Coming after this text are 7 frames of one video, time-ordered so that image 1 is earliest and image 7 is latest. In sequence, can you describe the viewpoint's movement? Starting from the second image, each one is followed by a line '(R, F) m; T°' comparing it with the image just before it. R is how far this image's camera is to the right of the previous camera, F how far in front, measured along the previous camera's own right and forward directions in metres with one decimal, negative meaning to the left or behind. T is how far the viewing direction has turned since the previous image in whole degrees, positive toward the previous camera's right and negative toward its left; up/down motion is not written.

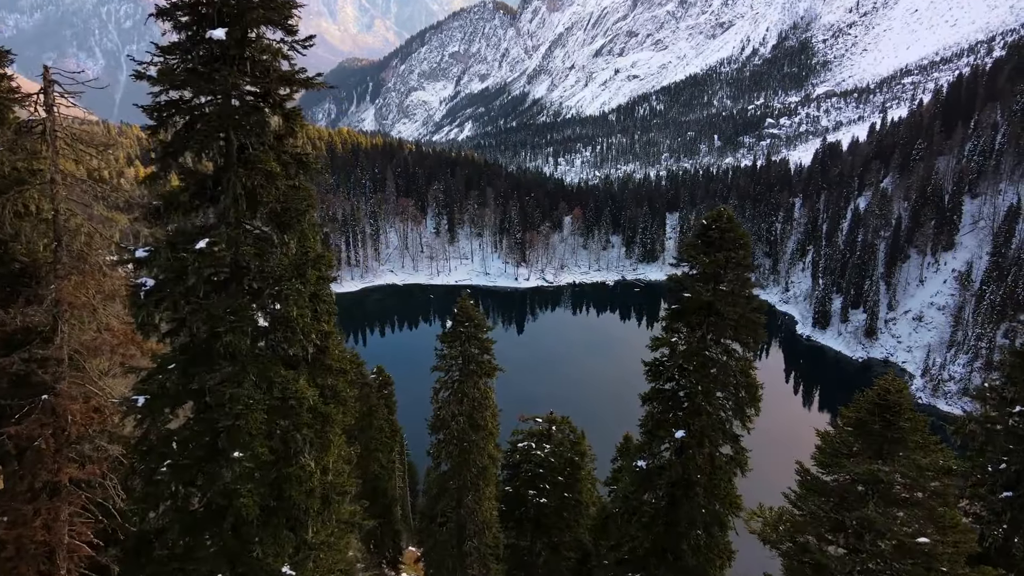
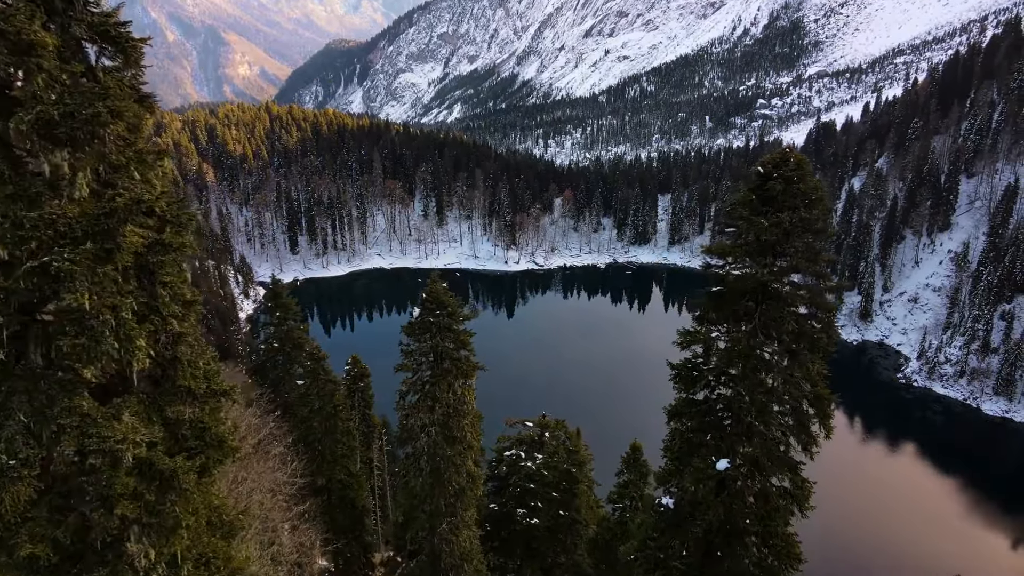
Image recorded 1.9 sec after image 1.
(+0.2, +4.0) m; +1°
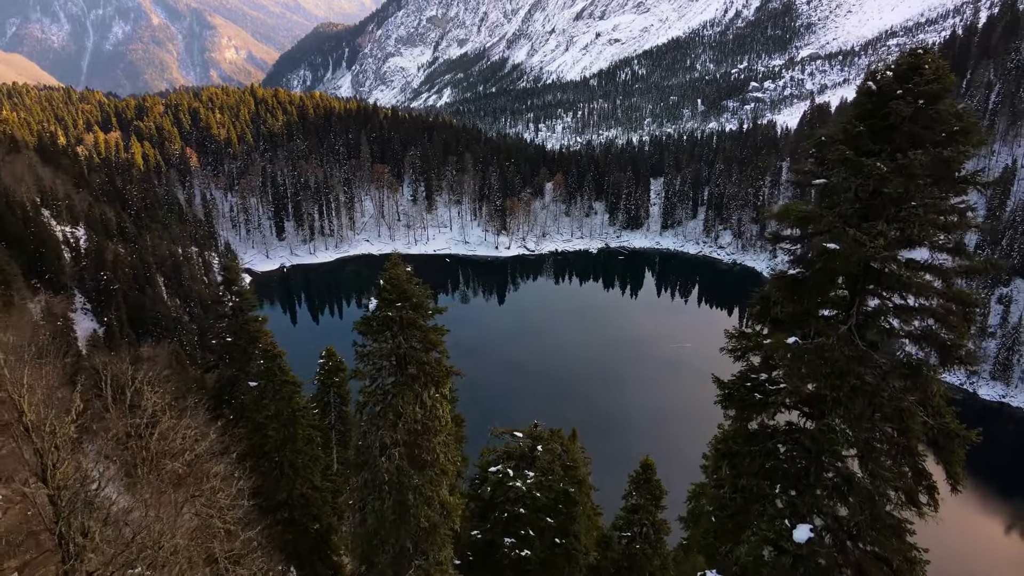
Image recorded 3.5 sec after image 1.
(+0.2, +3.5) m; +1°
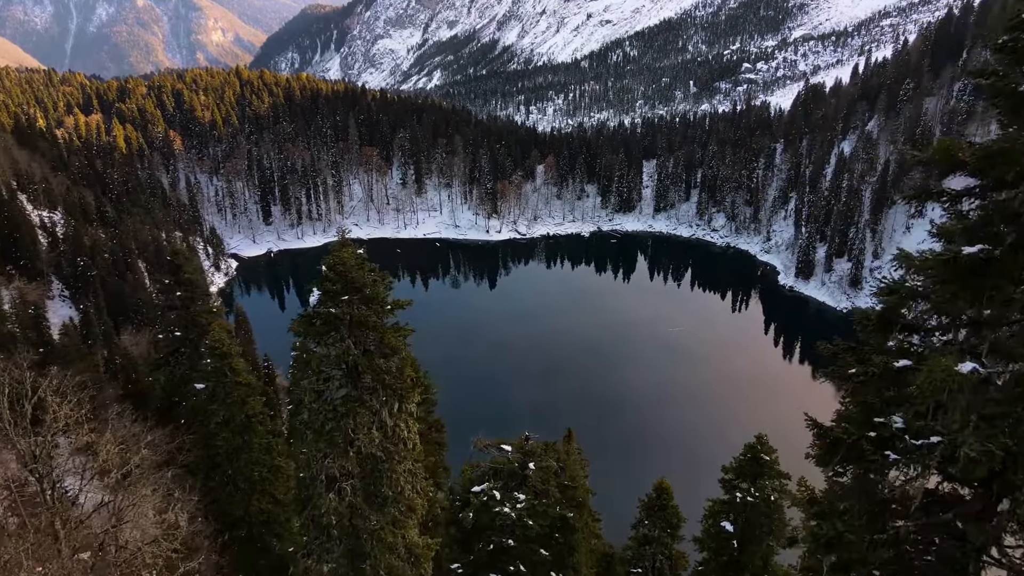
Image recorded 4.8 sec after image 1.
(+0.2, +2.9) m; +1°
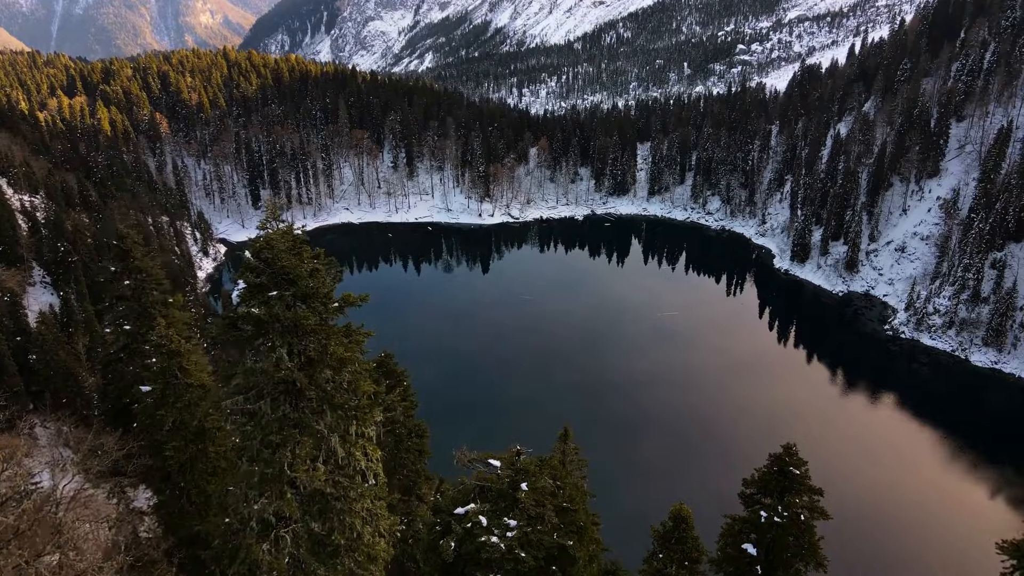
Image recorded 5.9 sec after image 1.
(+0.1, +2.3) m; +1°
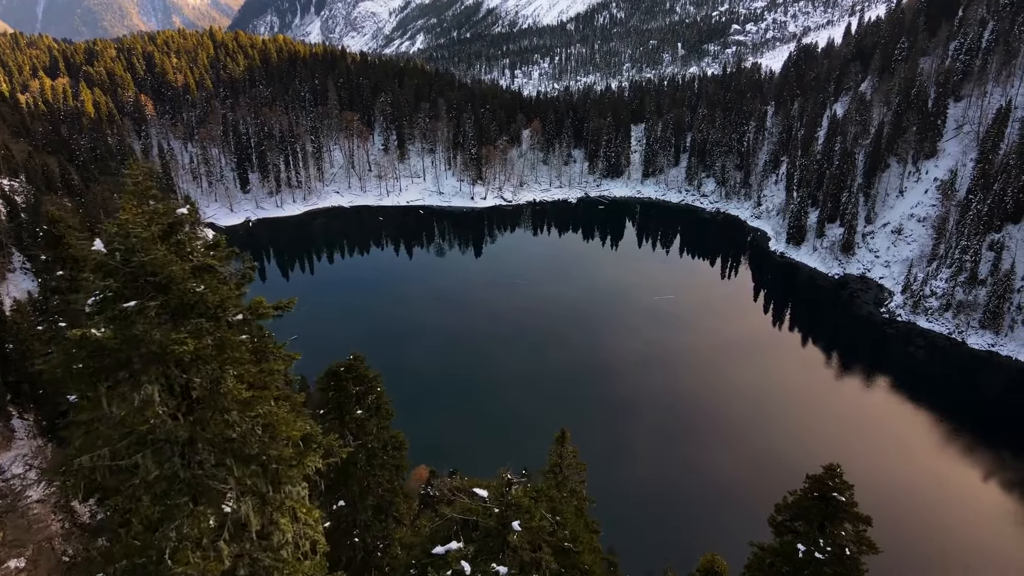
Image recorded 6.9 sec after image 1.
(+0.1, +2.3) m; +1°
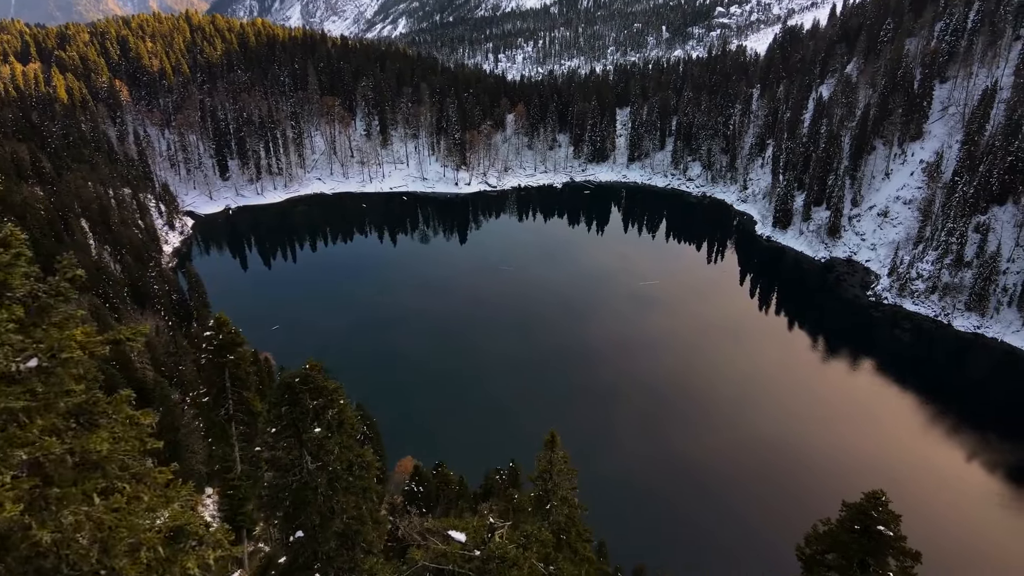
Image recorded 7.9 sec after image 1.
(+0.1, +2.0) m; +1°
